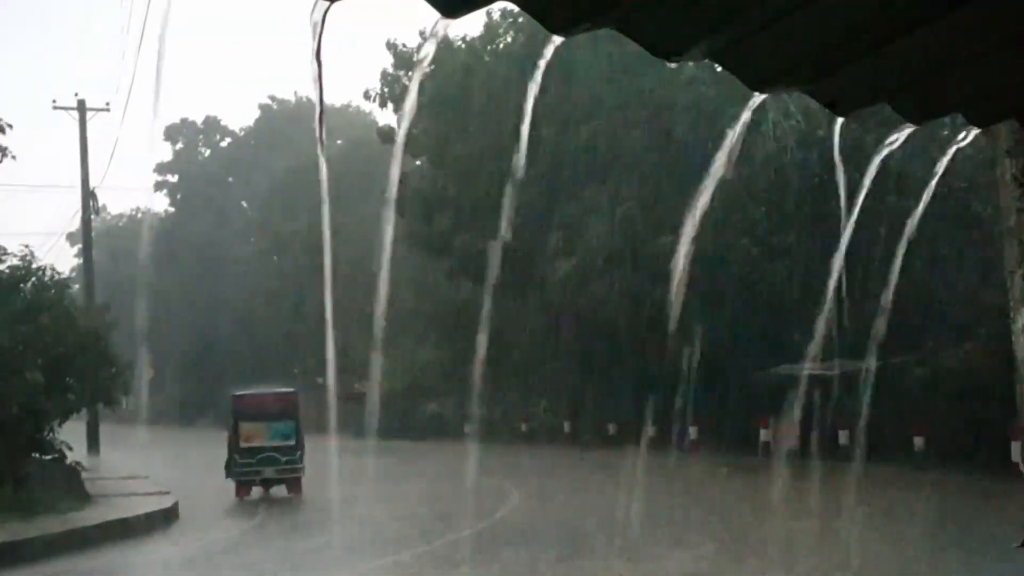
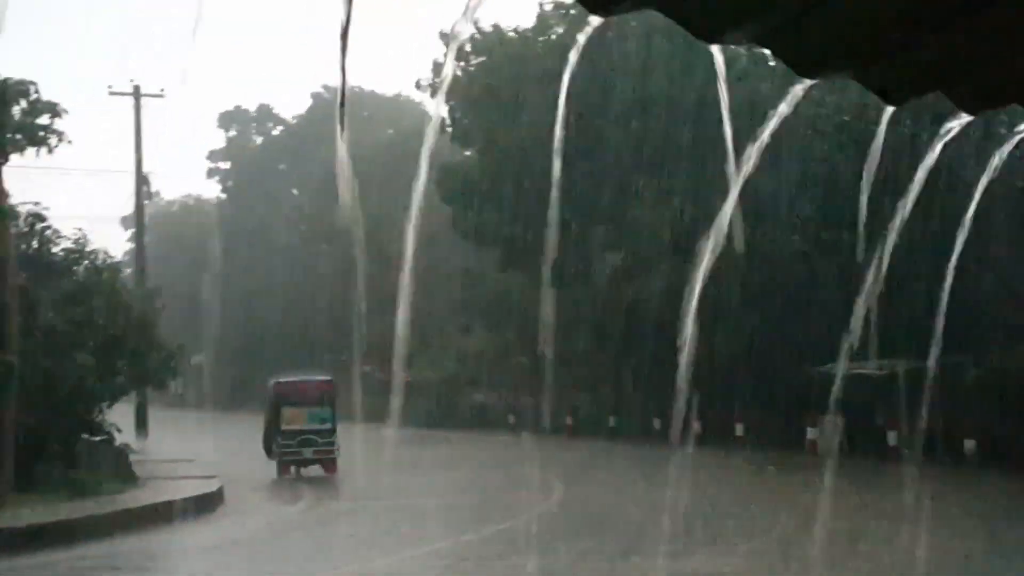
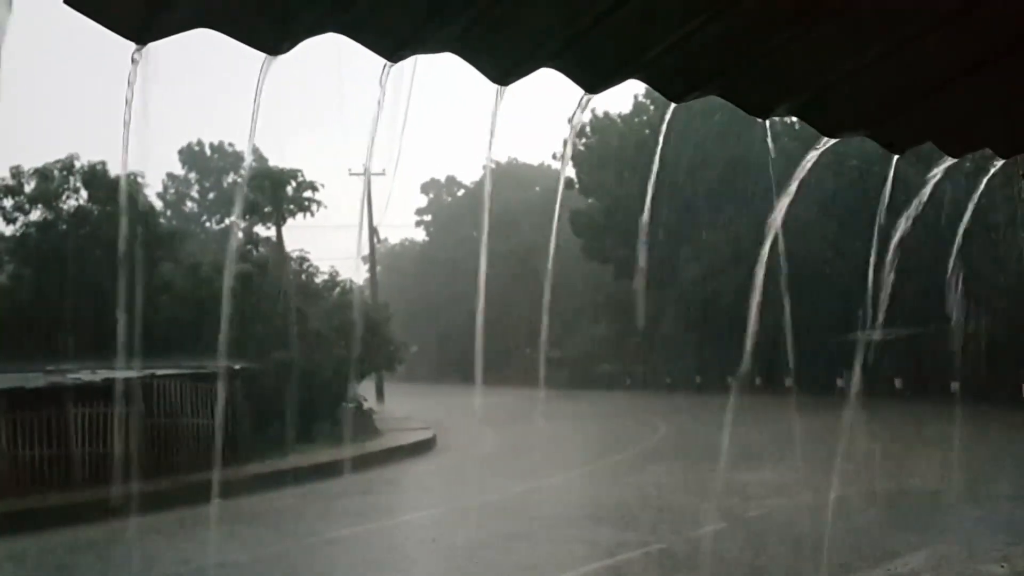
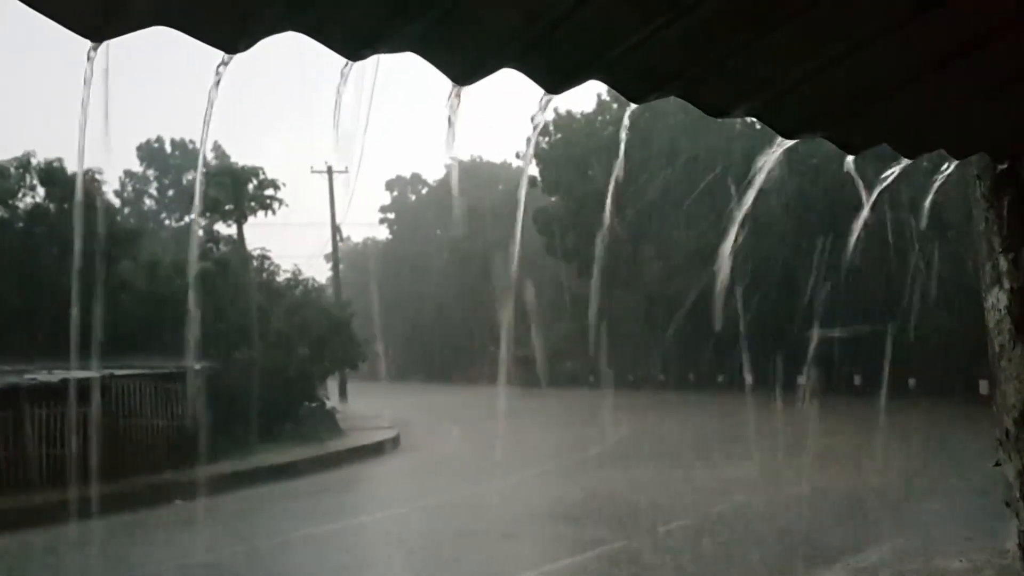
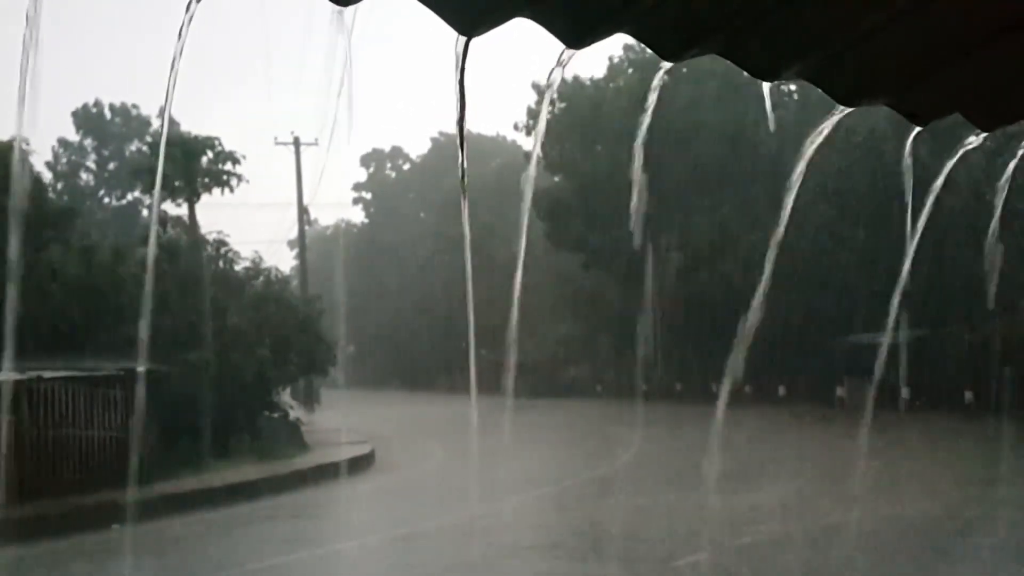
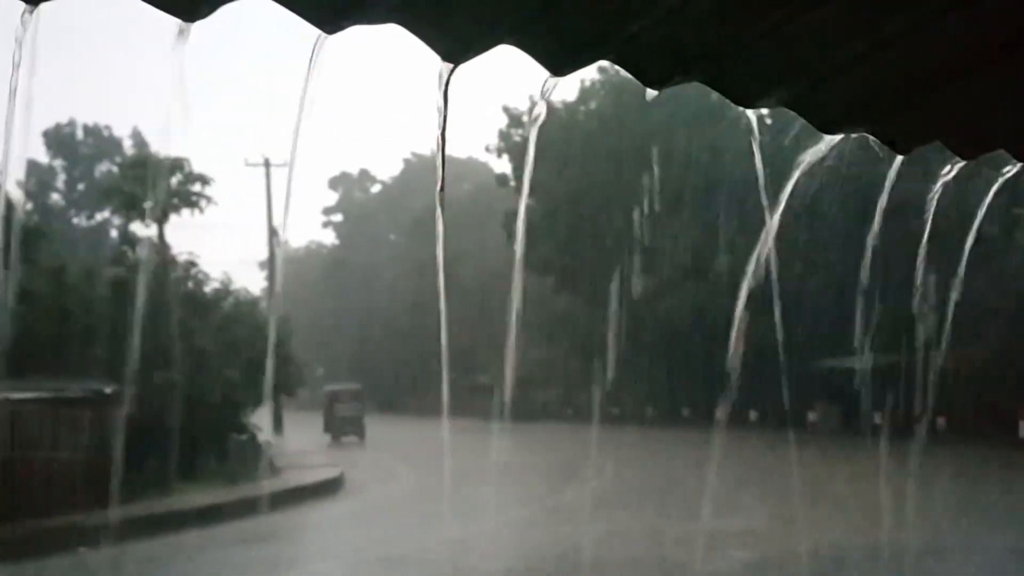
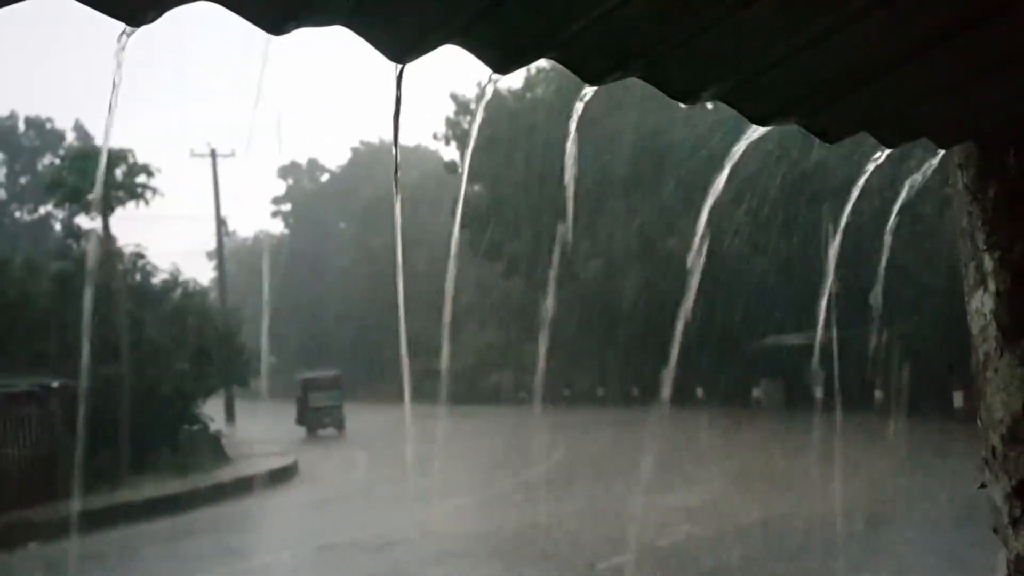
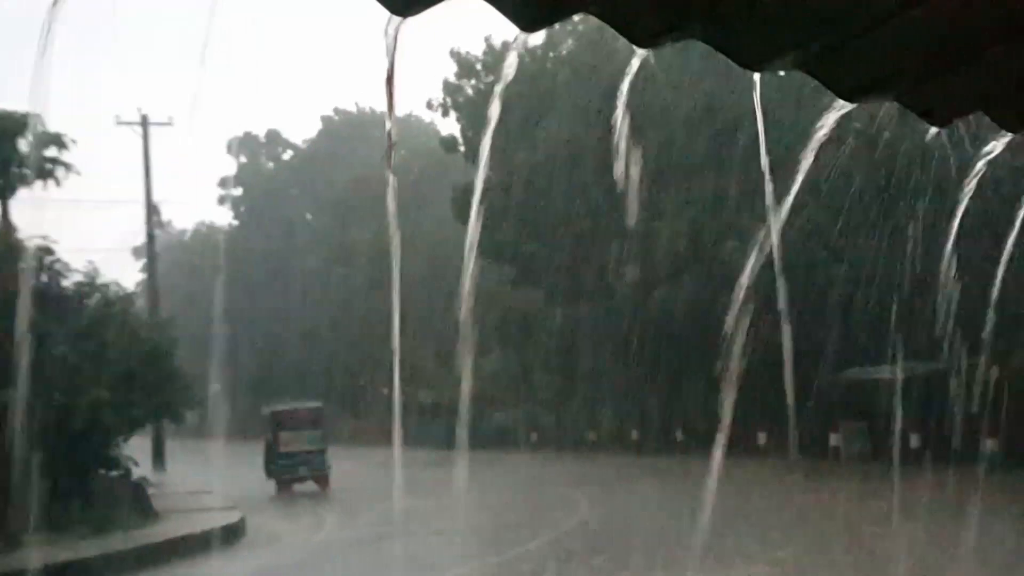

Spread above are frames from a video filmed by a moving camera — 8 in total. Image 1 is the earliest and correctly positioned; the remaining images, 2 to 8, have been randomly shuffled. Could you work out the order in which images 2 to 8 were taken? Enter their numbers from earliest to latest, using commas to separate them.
2, 8, 7, 6, 5, 4, 3
